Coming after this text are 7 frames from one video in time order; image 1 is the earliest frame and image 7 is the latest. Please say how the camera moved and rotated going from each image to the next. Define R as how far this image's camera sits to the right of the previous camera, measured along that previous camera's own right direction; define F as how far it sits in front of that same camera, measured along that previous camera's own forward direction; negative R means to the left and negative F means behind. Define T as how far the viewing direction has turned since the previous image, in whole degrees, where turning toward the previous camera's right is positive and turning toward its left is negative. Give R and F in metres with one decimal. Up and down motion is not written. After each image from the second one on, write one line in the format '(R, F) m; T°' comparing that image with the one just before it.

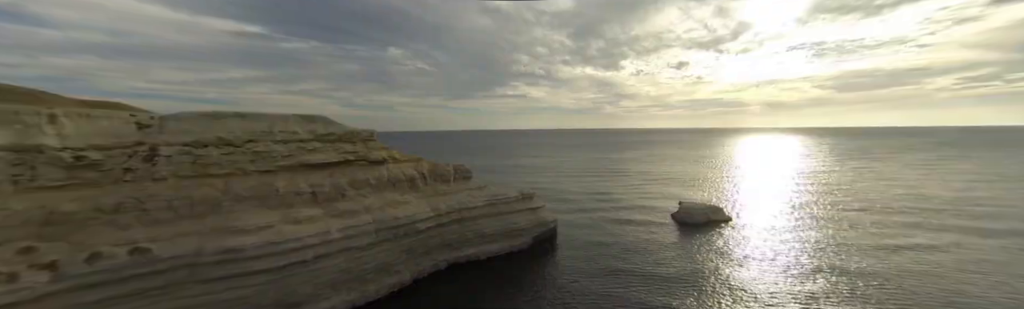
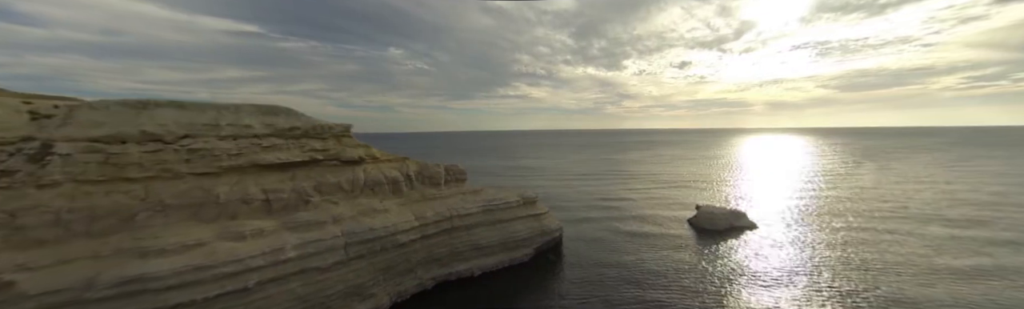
(+0.1, +3.7) m; 0°
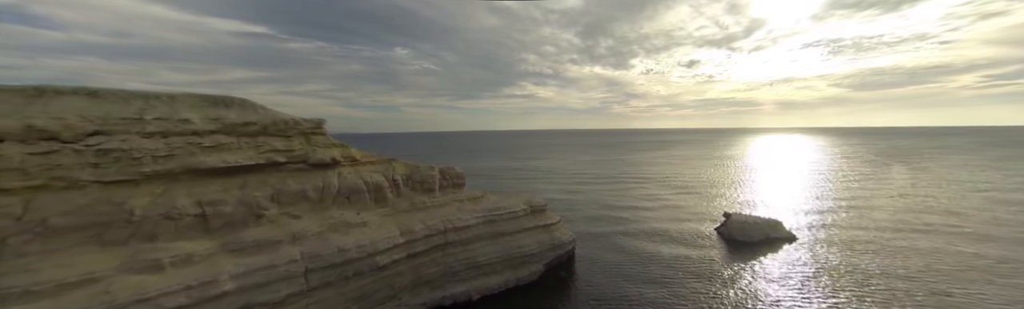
(0.0, +3.7) m; -1°
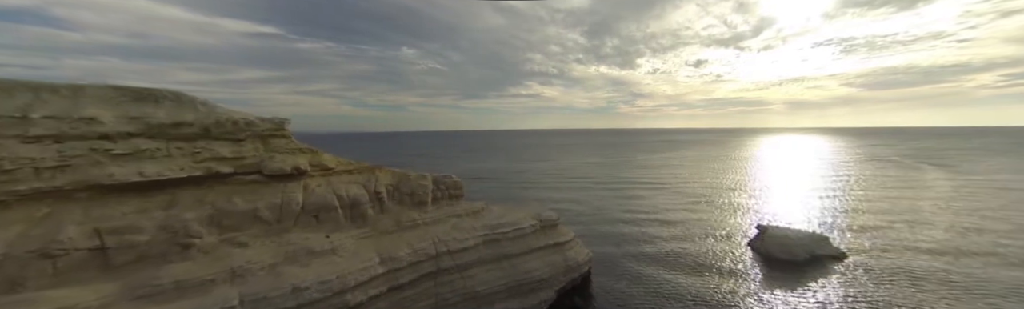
(-0.1, +3.4) m; -1°
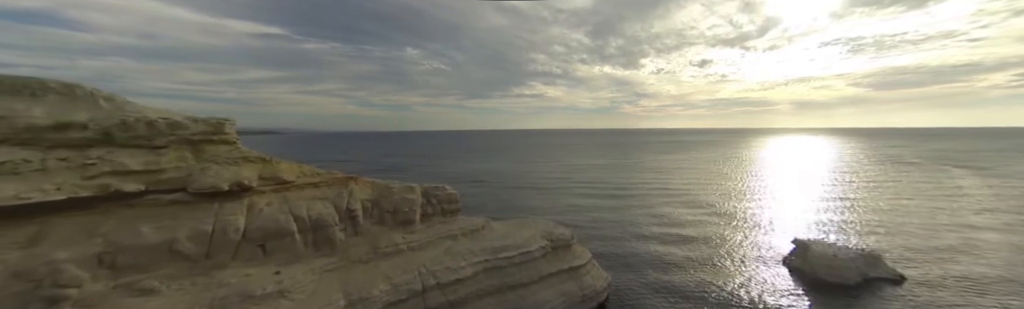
(-0.1, +3.2) m; 0°
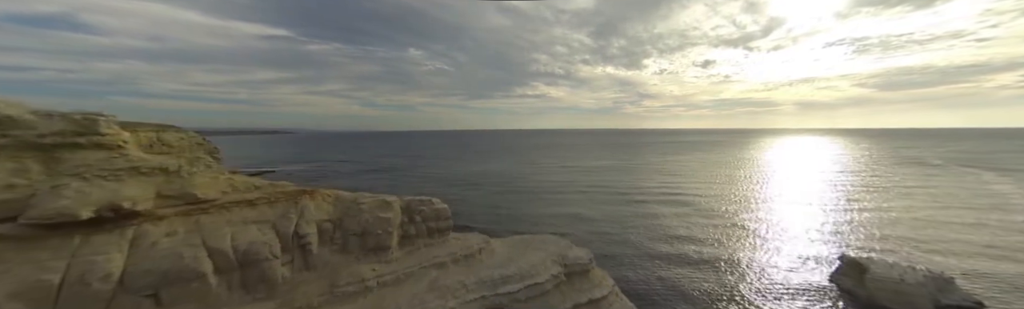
(-0.1, +3.3) m; 0°
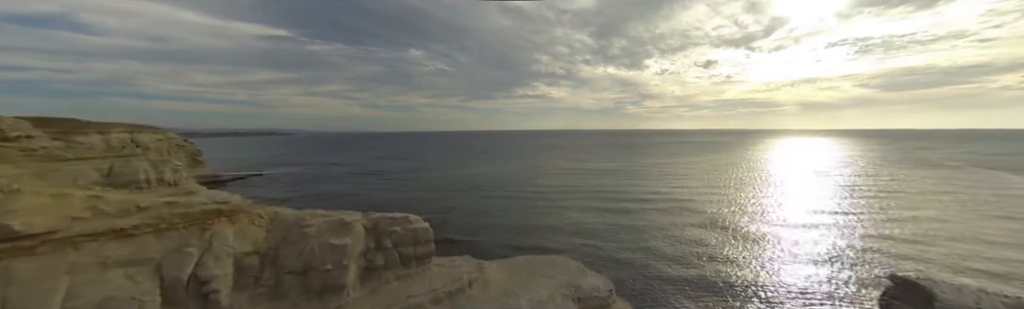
(+0.5, +0.6) m; 0°
